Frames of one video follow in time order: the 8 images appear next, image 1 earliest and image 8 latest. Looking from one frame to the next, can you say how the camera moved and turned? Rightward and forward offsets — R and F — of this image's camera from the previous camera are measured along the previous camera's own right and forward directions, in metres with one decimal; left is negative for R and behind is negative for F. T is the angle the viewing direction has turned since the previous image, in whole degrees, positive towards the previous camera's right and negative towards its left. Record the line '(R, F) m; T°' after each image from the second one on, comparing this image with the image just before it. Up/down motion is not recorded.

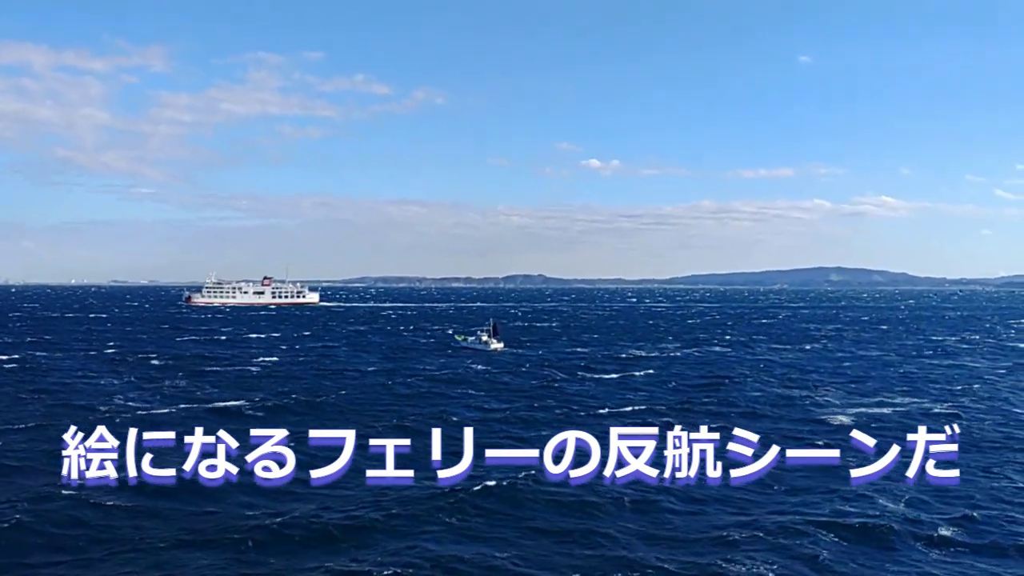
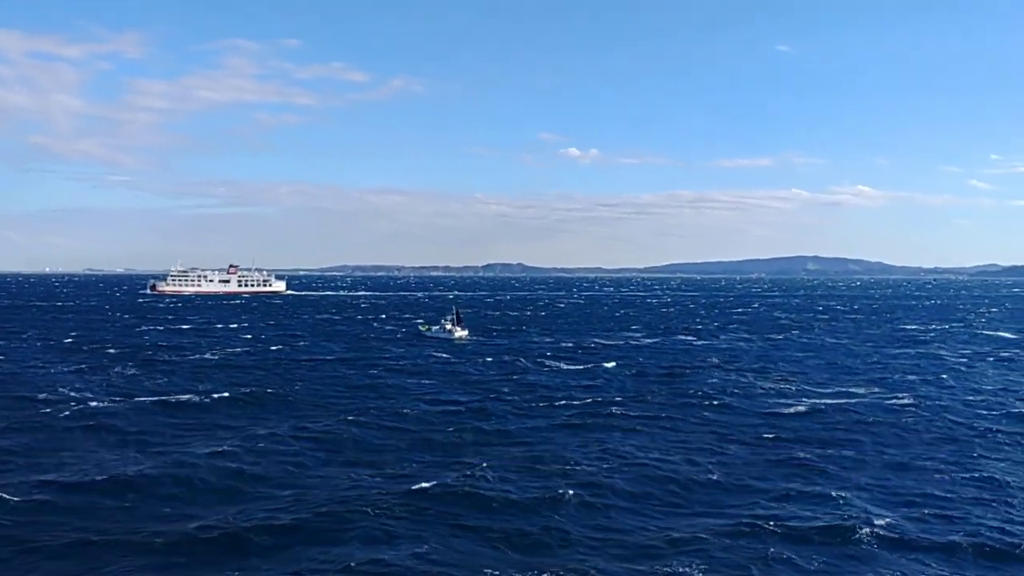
(+1.4, -8.1) m; -16°
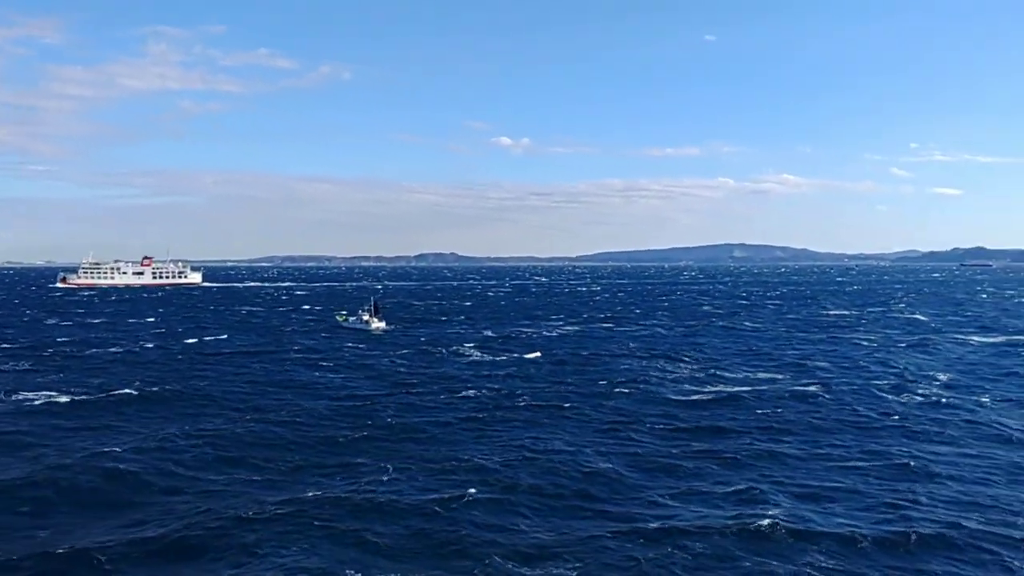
(+1.5, +1.5) m; +4°
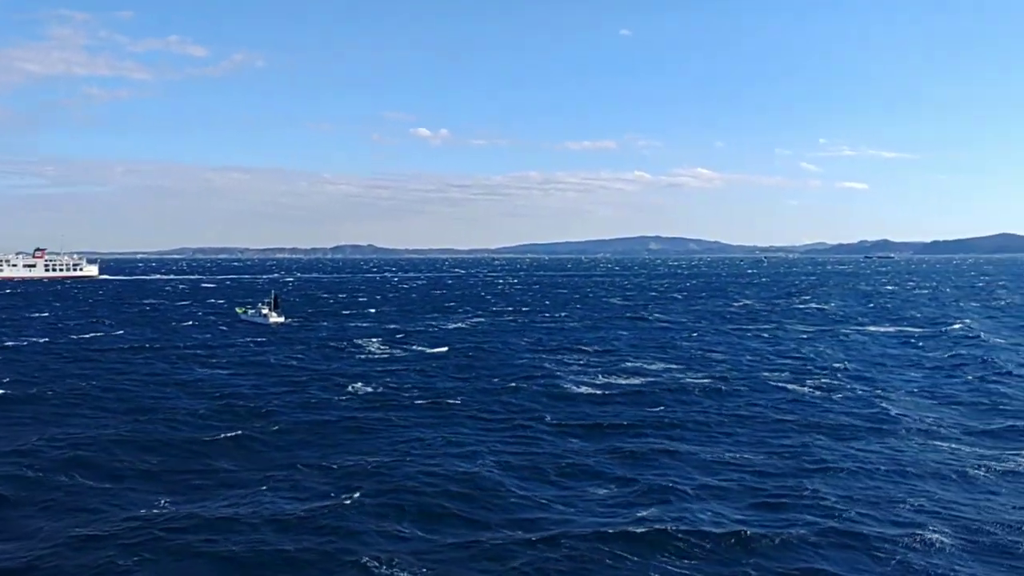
(+1.4, +1.4) m; +5°
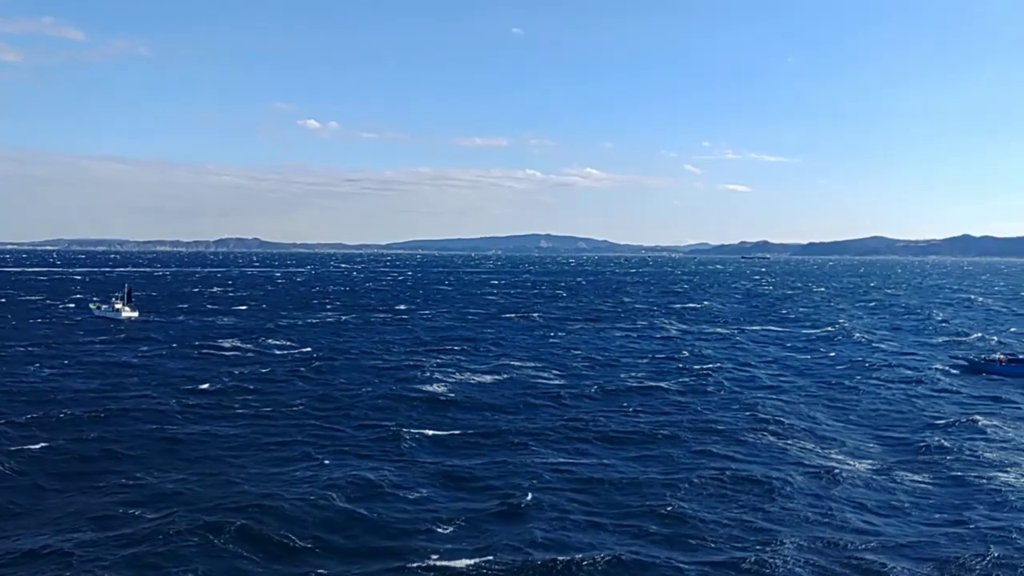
(+1.7, +2.1) m; +6°
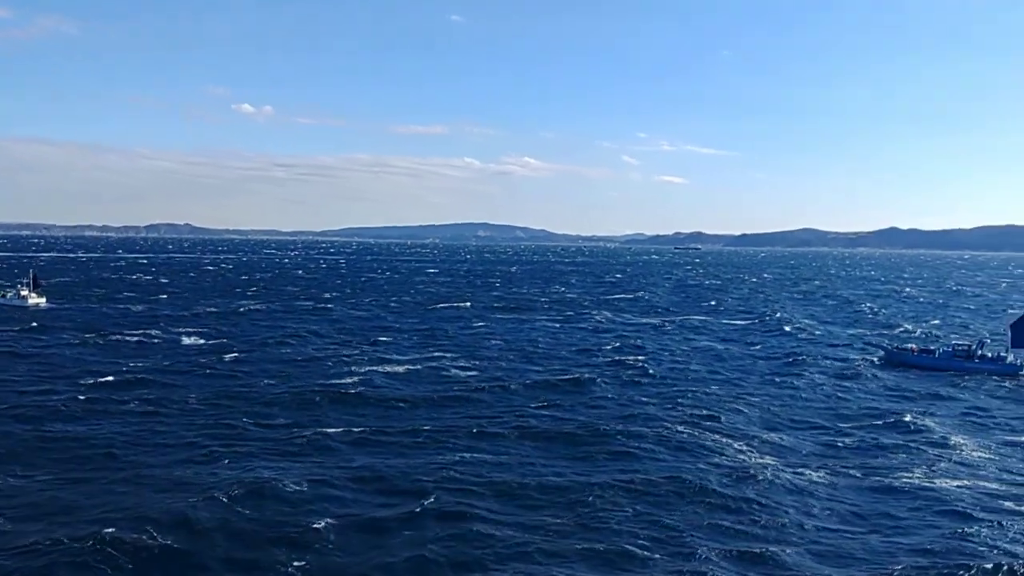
(+0.8, +1.6) m; +4°
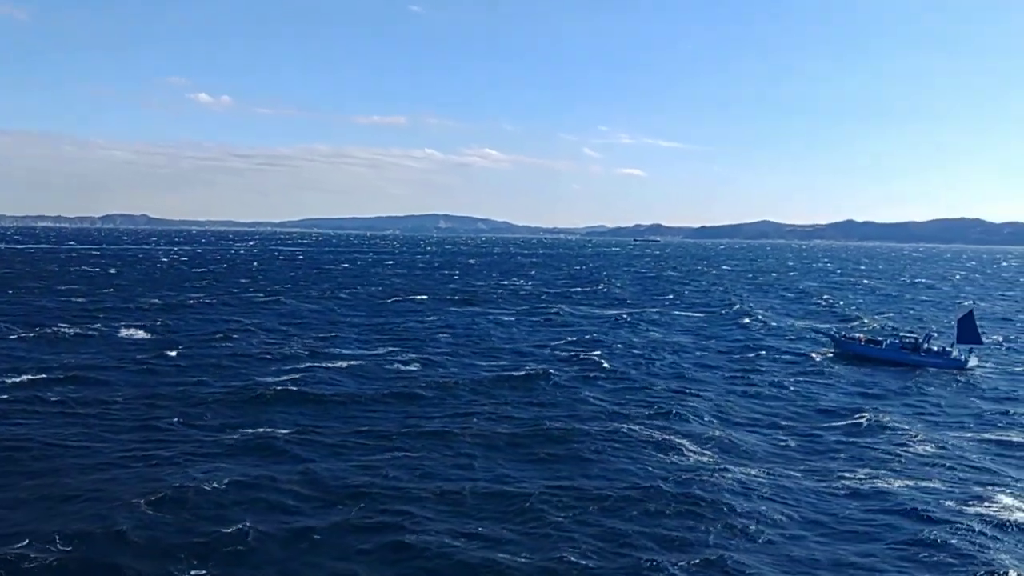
(+1.7, -2.1) m; -12°
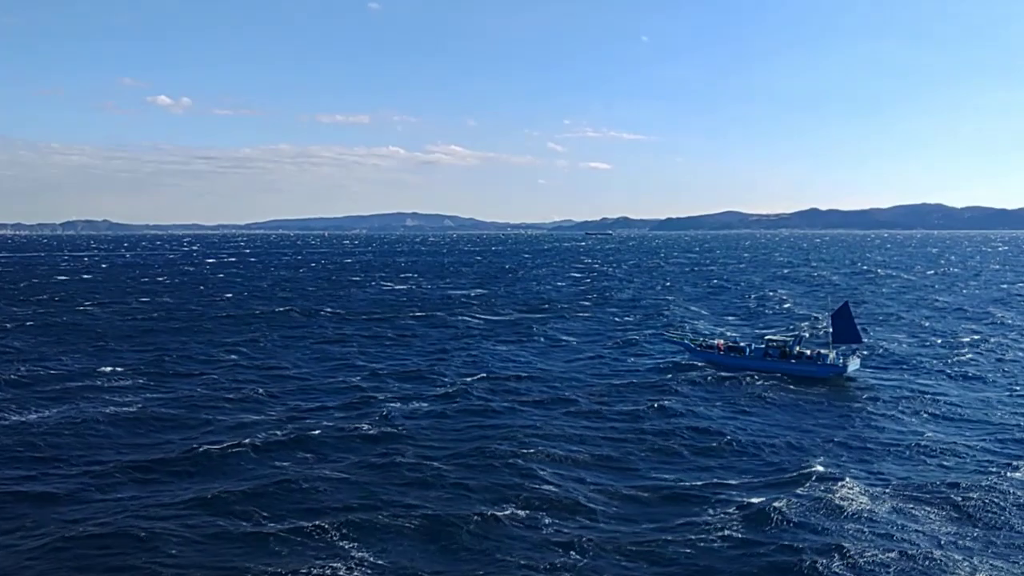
(+1.9, +0.6) m; 0°
